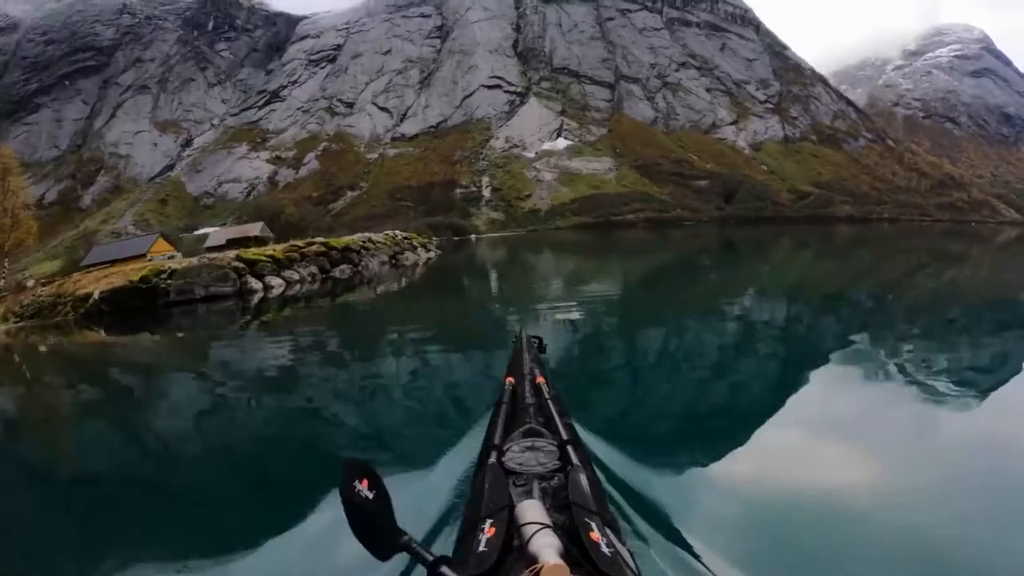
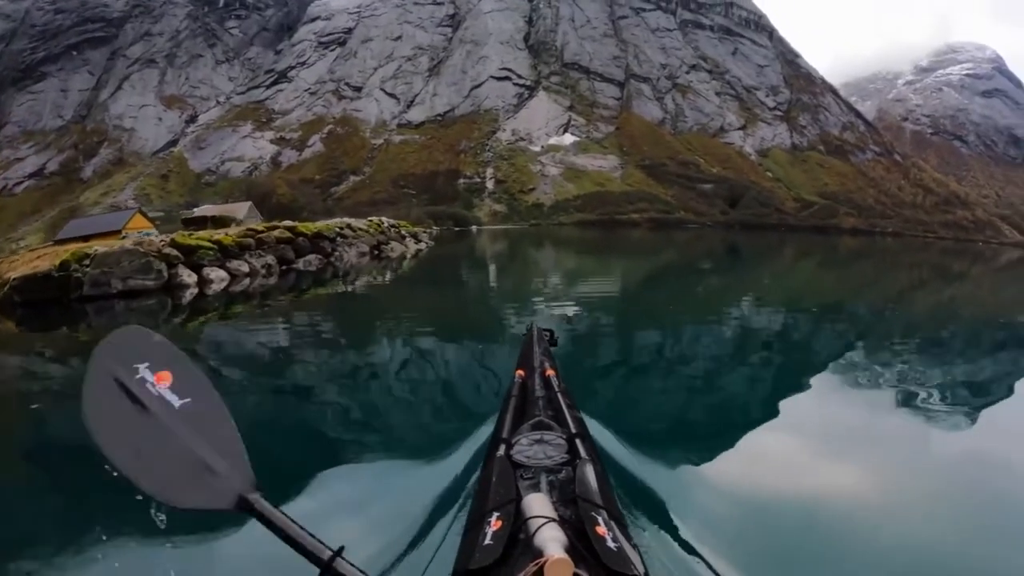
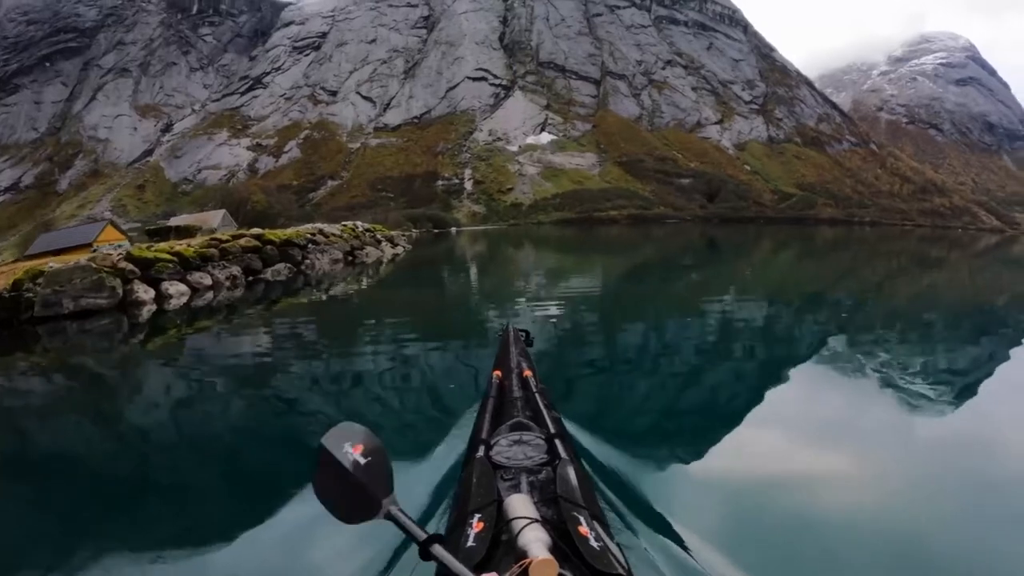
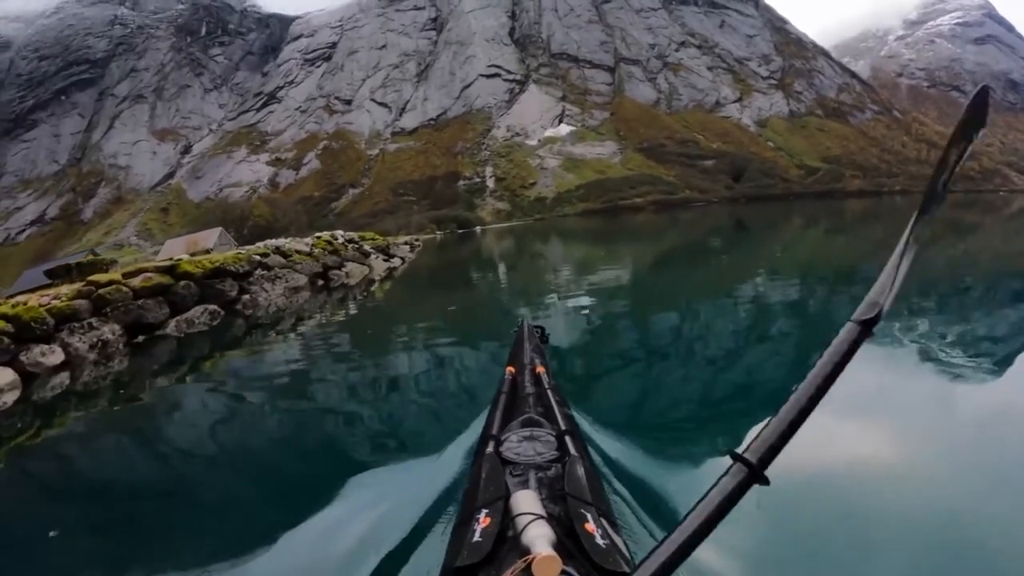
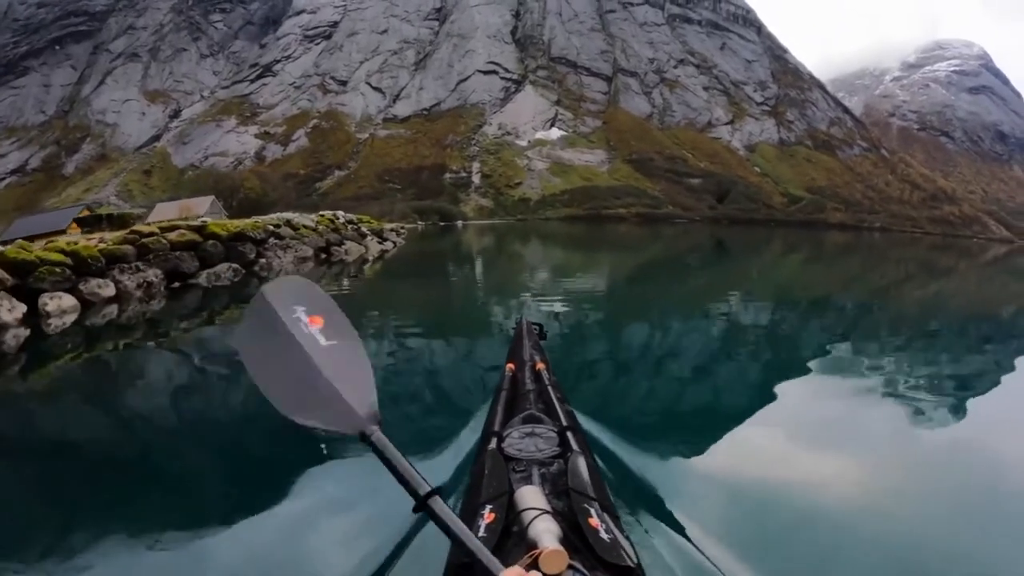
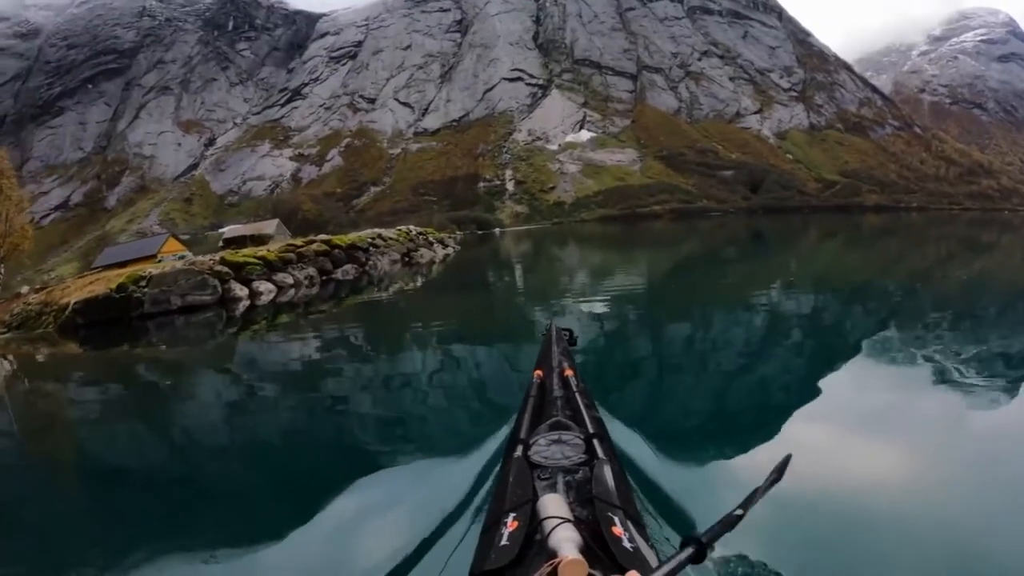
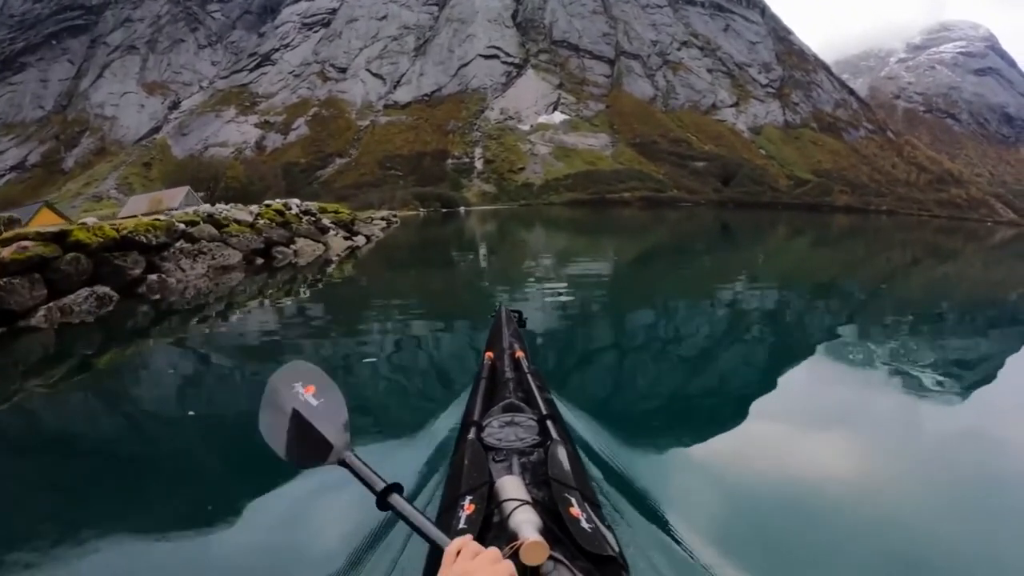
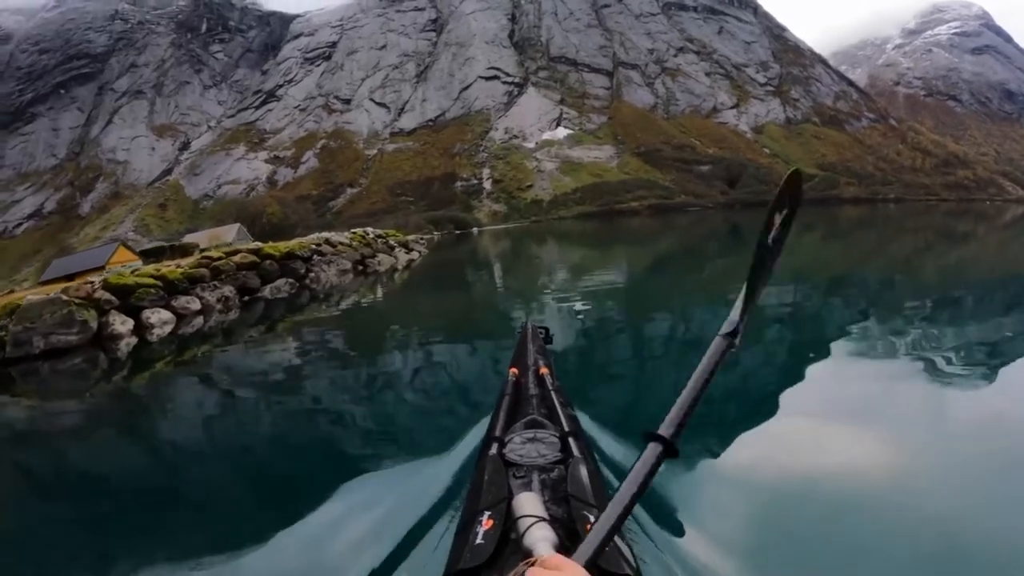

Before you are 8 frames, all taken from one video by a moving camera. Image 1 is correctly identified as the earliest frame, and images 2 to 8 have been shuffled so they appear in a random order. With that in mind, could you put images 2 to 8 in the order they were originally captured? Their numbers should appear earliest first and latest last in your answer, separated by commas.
6, 2, 3, 8, 5, 4, 7
